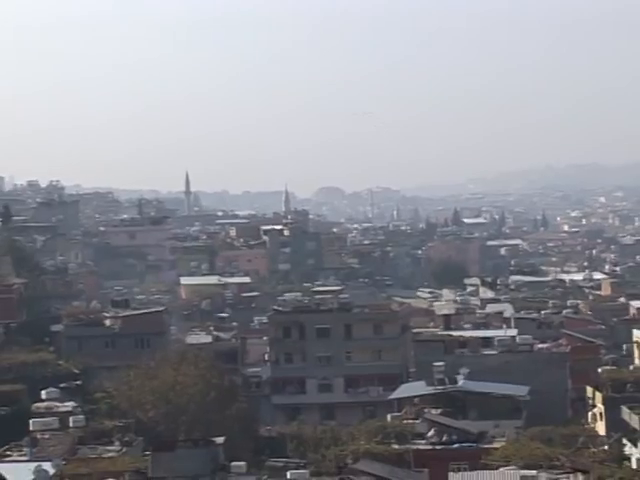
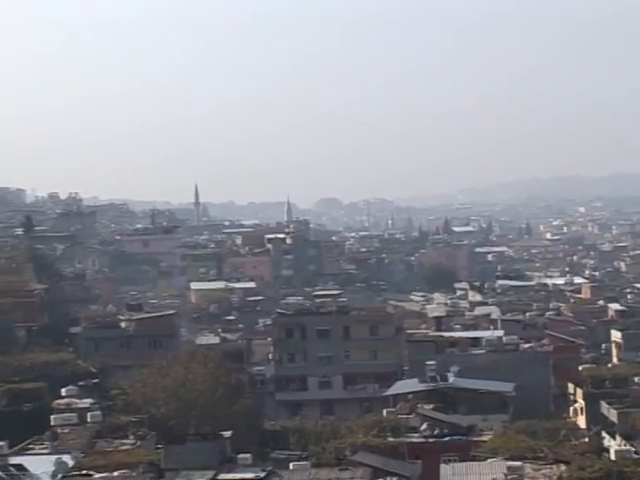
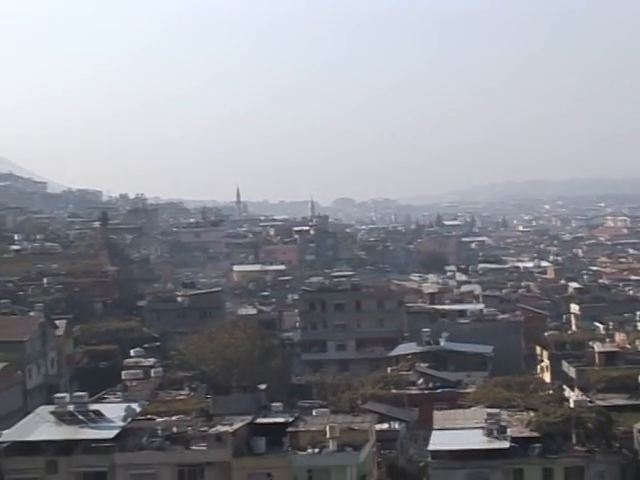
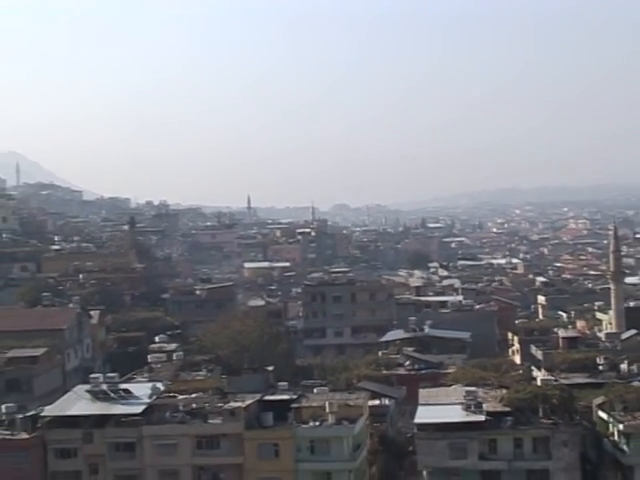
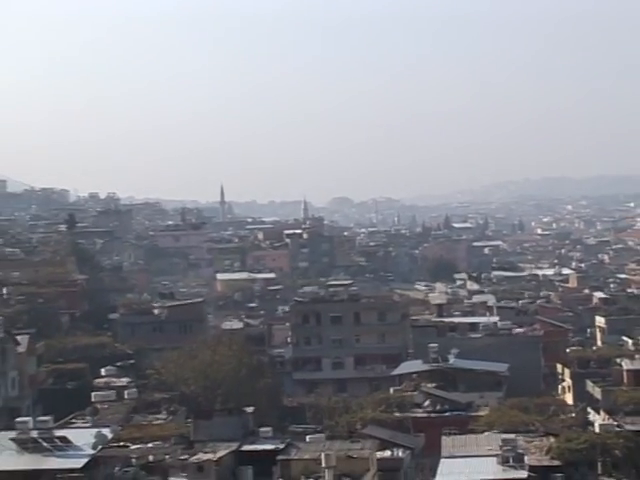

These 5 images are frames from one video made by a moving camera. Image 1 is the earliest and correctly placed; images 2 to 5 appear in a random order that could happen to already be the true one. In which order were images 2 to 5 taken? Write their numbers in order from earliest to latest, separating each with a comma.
2, 5, 3, 4
